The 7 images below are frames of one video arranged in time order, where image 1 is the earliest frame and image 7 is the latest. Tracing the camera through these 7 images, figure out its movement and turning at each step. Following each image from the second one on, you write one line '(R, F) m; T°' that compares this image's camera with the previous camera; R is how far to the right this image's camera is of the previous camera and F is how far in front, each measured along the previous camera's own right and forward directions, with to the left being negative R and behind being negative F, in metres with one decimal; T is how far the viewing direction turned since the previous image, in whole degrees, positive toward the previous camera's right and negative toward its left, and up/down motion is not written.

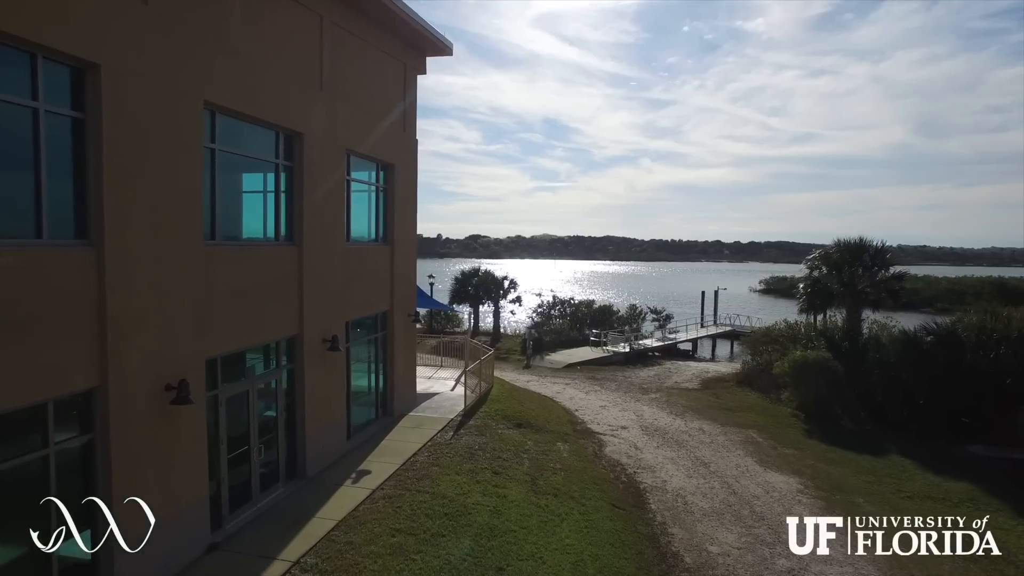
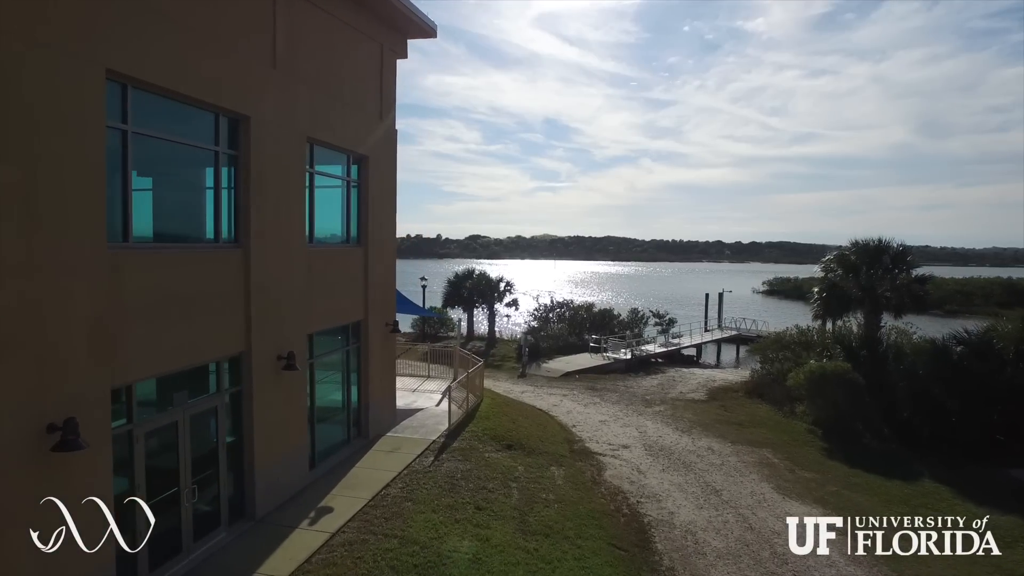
(+0.2, +1.3) m; 0°
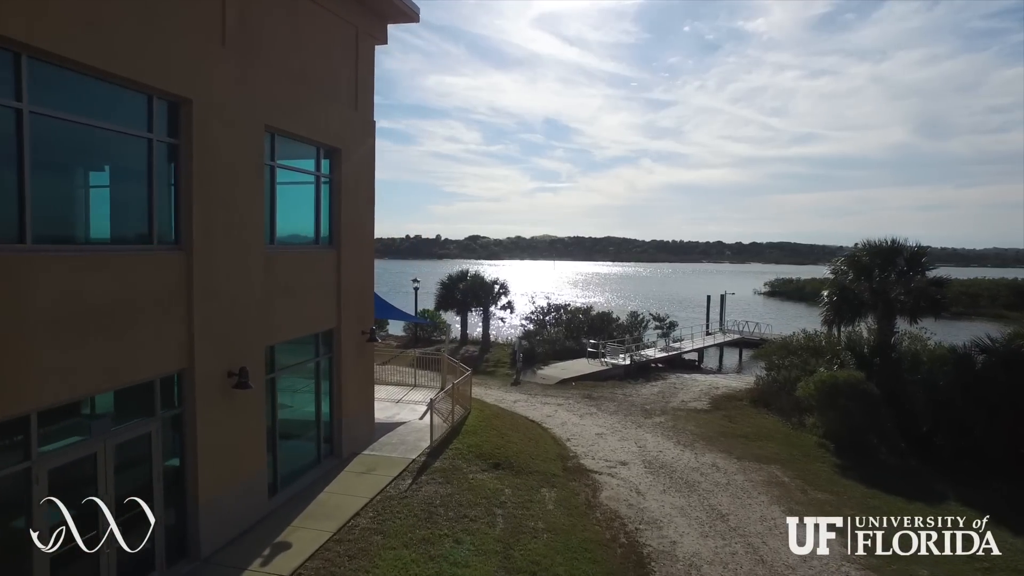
(+0.2, +1.0) m; 0°
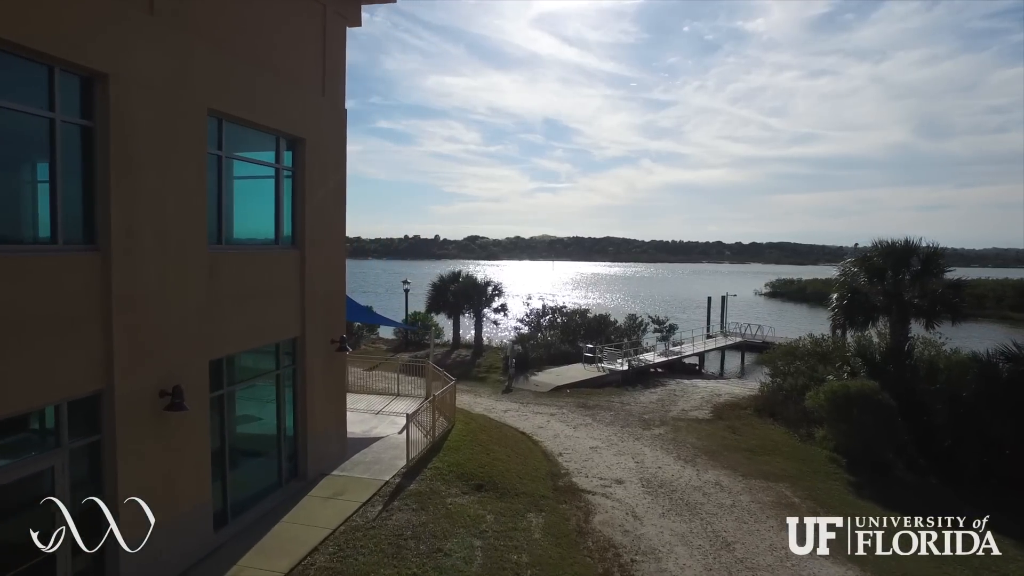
(+0.2, +1.0) m; 0°
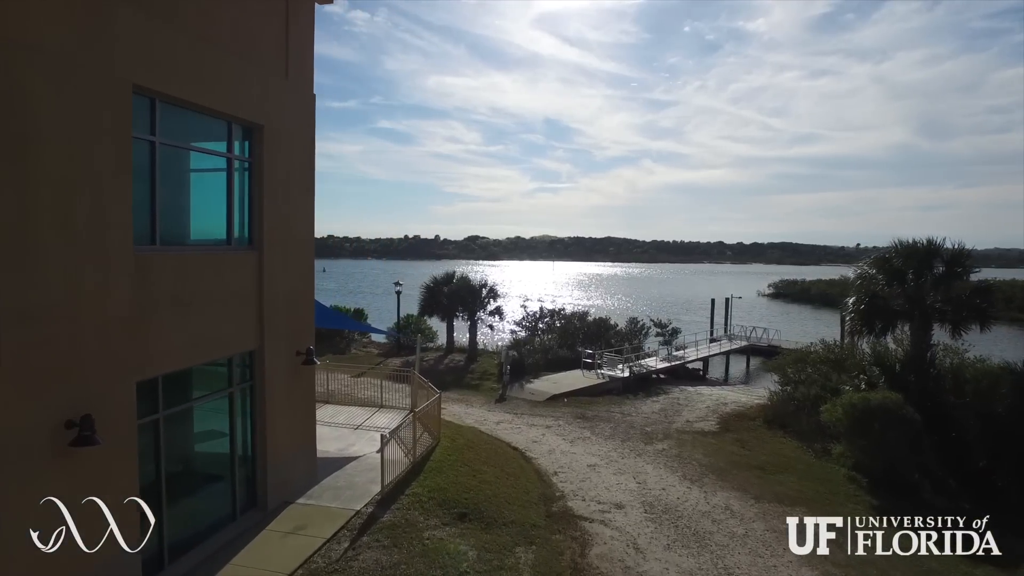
(+0.2, +1.1) m; 0°
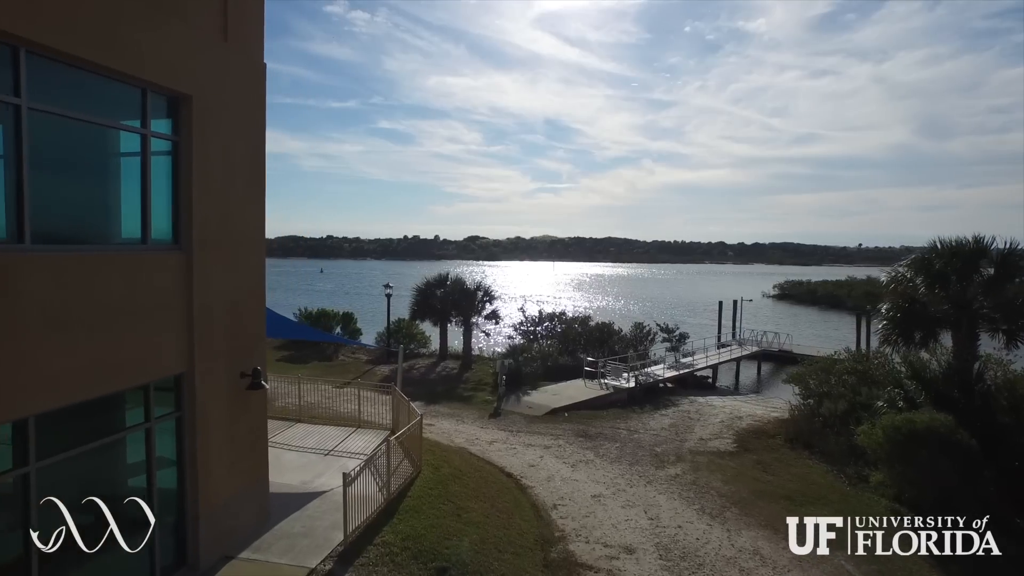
(+0.1, +1.6) m; 0°
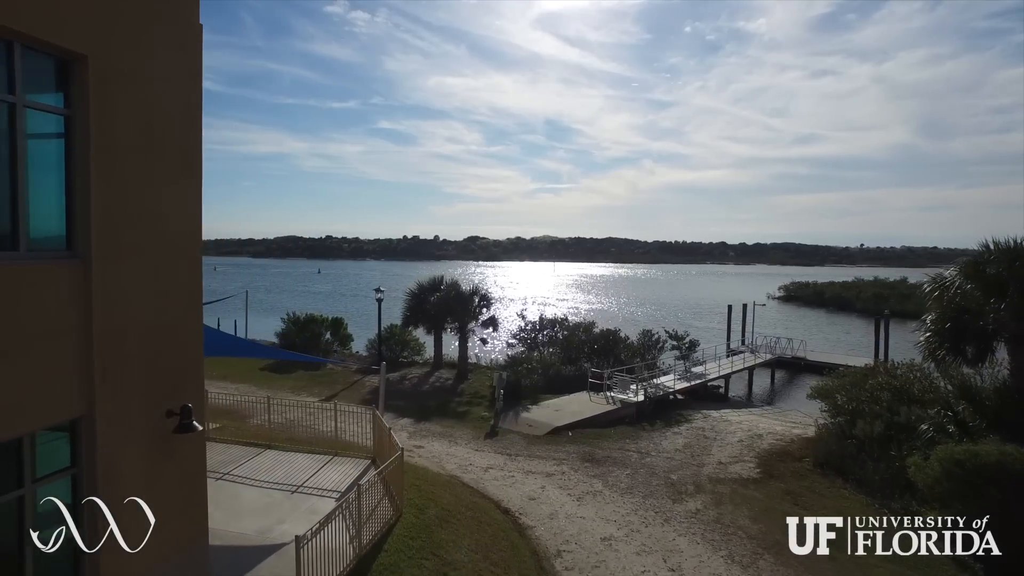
(0.0, +1.5) m; 0°
